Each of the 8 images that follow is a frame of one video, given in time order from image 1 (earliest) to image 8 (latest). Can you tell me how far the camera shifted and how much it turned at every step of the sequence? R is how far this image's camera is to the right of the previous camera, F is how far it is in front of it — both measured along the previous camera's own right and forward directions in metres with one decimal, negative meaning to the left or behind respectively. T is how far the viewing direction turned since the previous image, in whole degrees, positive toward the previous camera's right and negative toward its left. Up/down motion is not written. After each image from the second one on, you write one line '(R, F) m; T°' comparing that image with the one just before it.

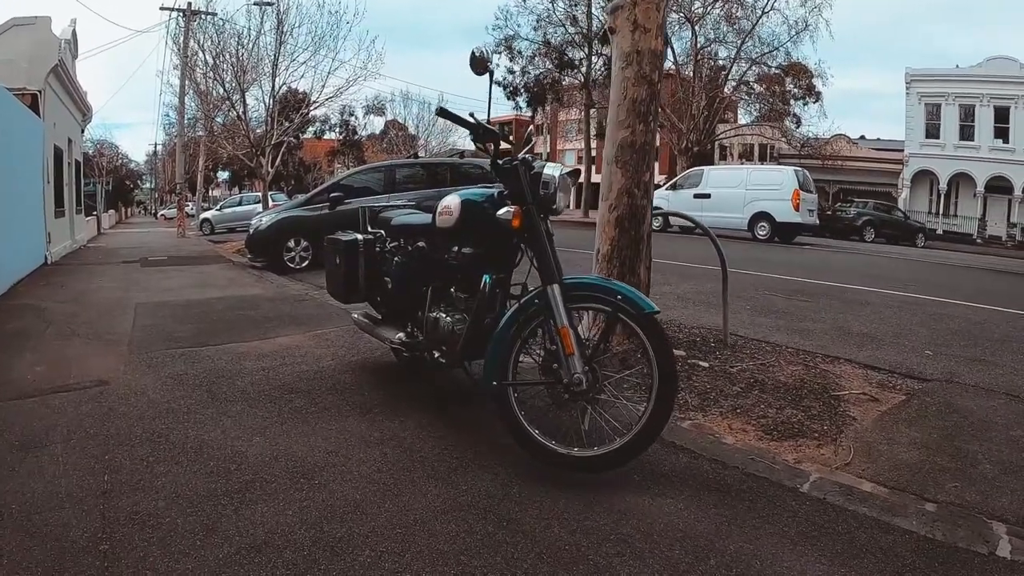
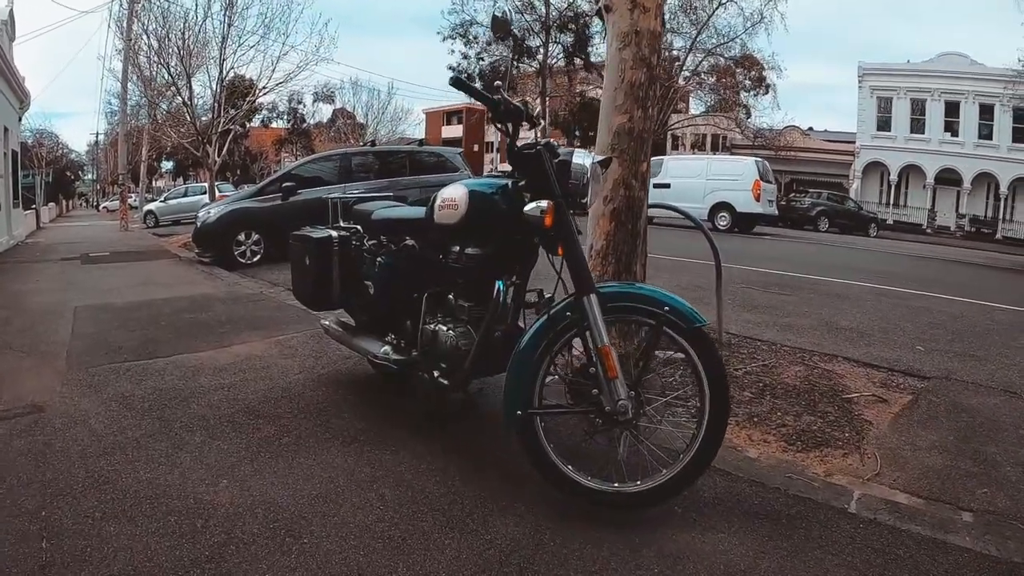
(-0.3, +0.5) m; +4°
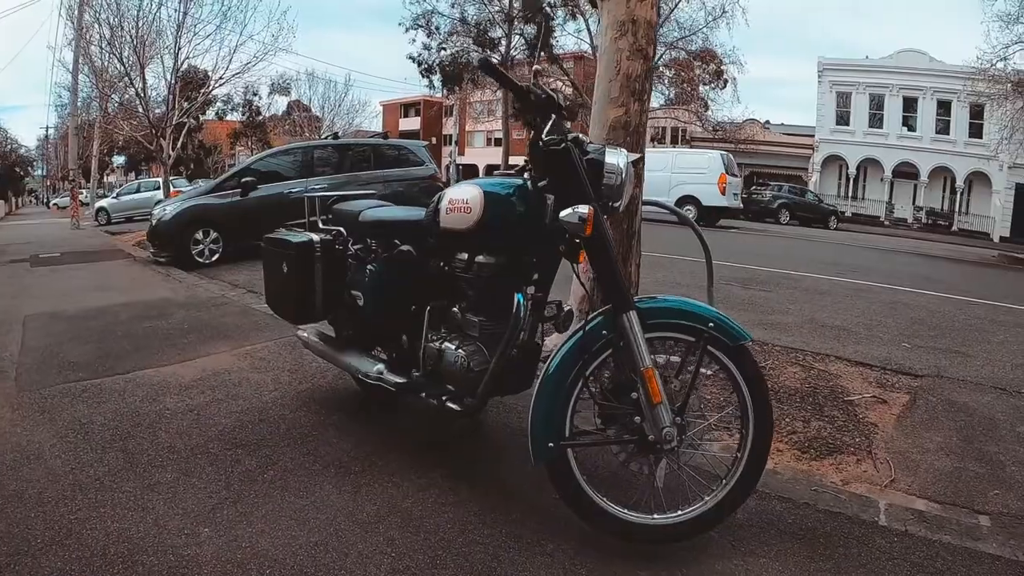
(-0.2, +0.3) m; +3°
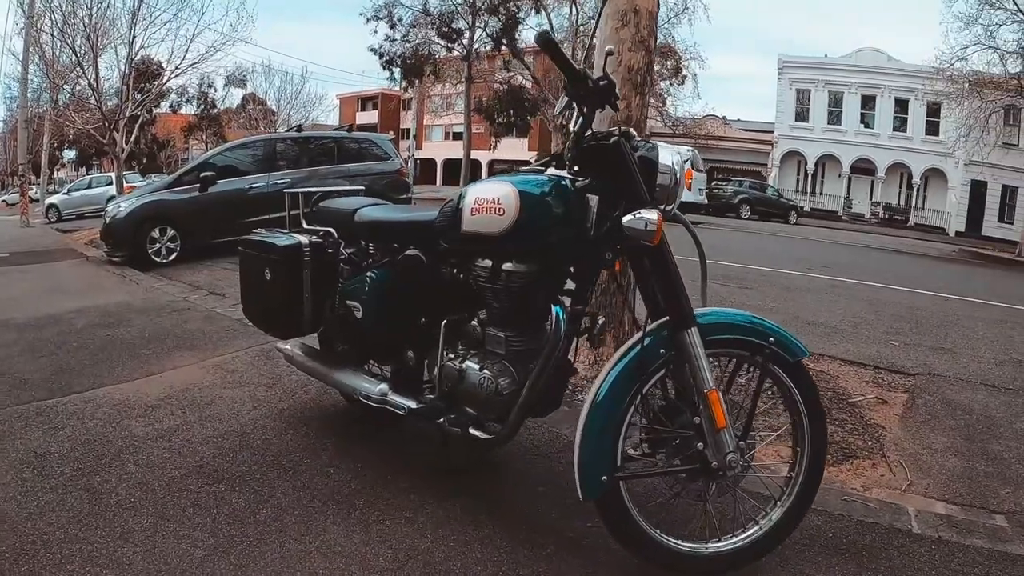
(-0.2, +0.3) m; +3°
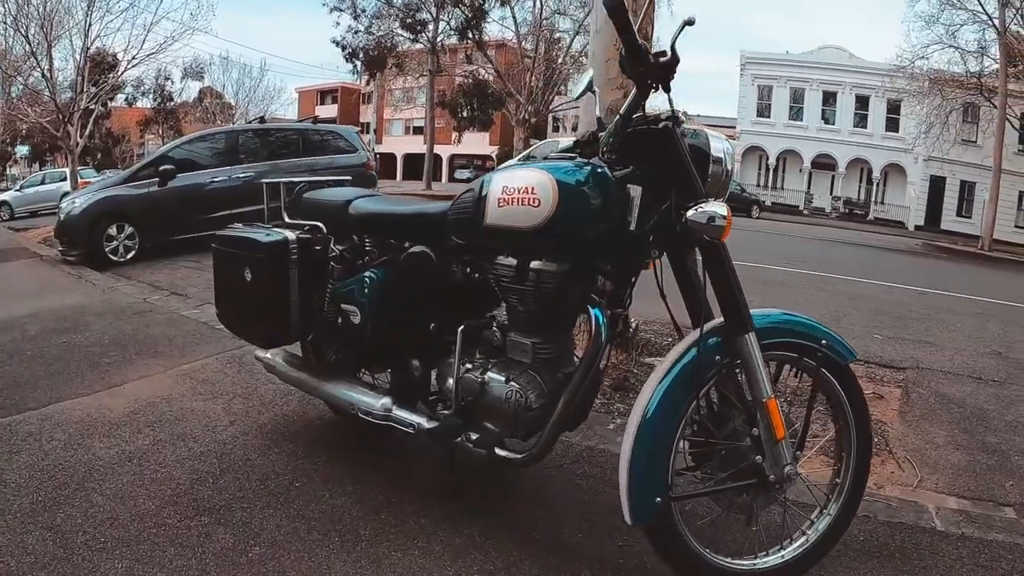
(-0.2, +0.3) m; +3°
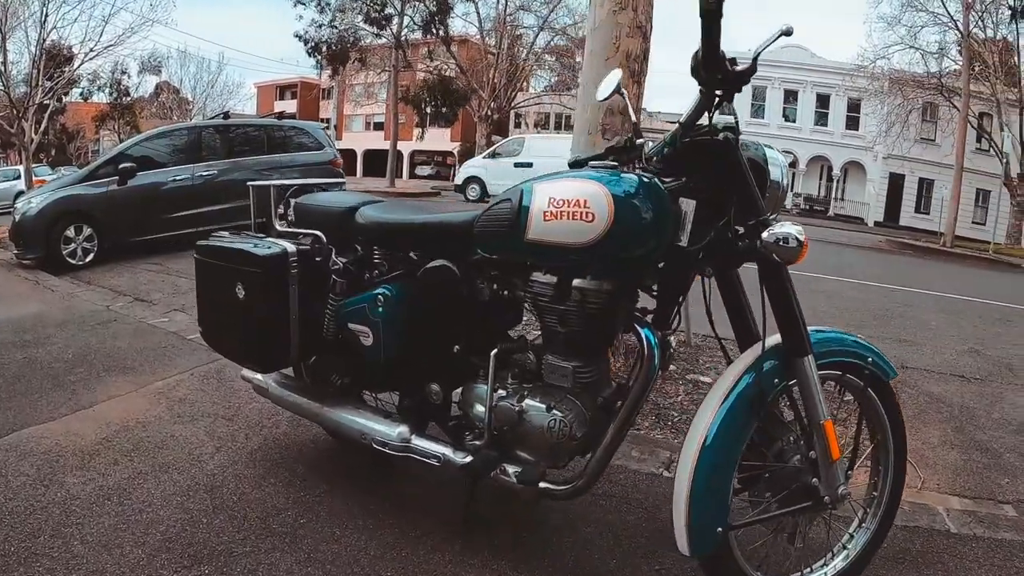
(-0.2, +0.2) m; +3°
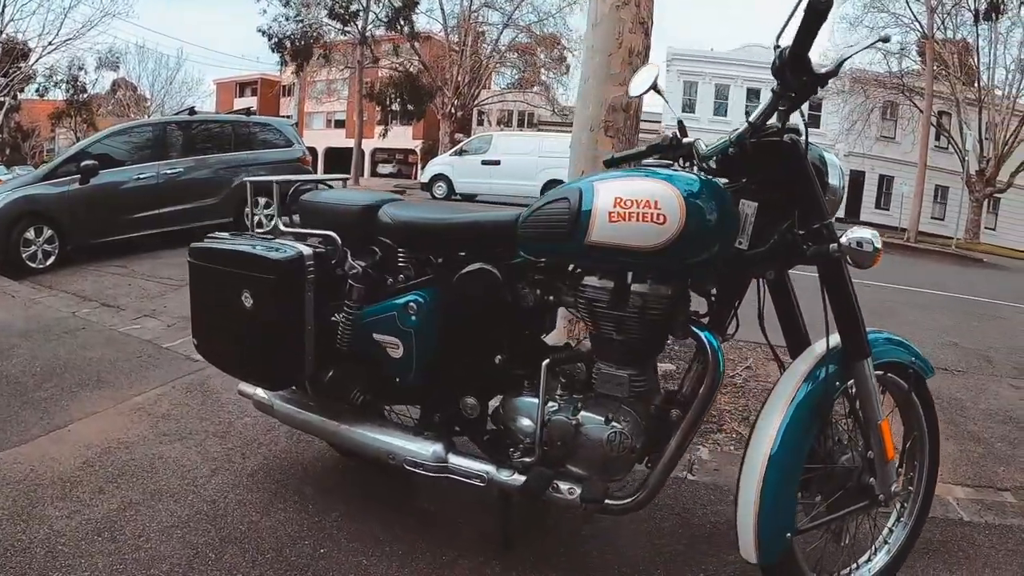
(-0.2, +0.2) m; +3°
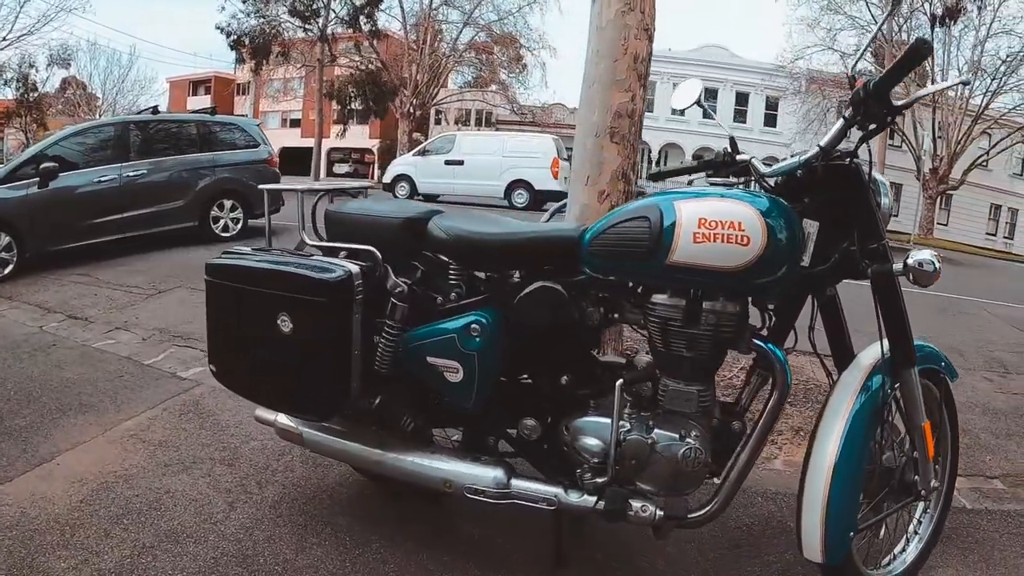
(-0.3, +0.2) m; +3°
